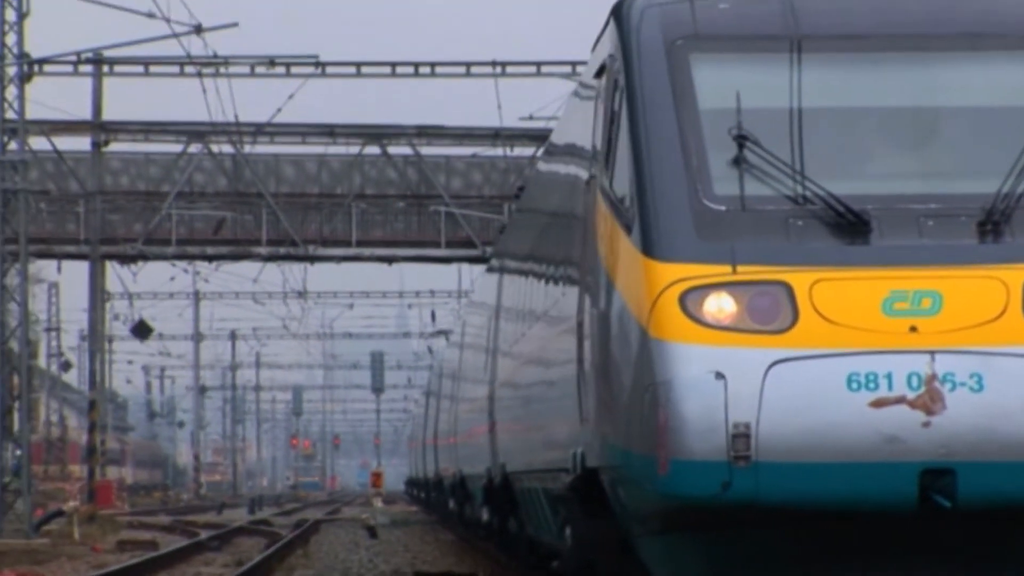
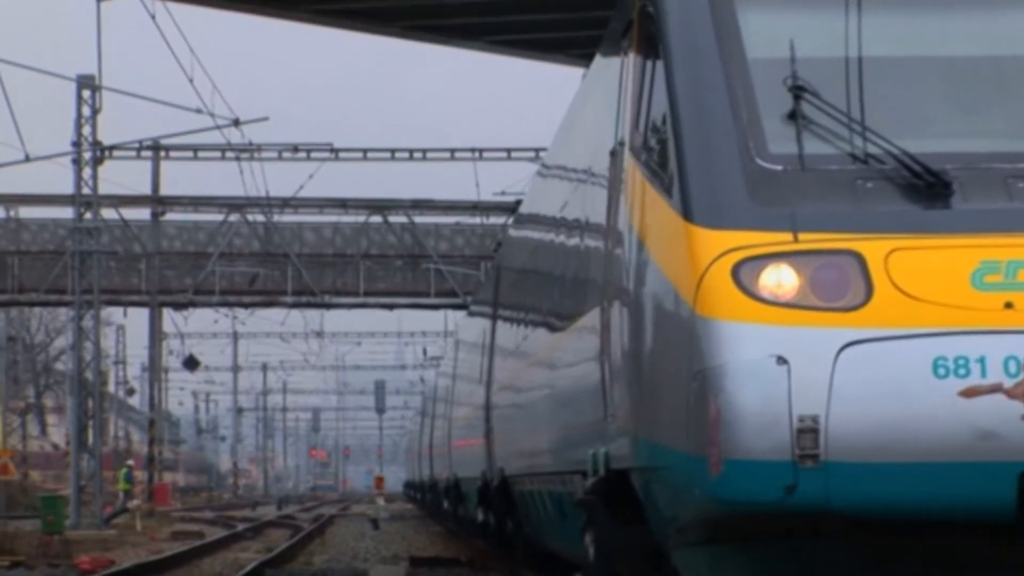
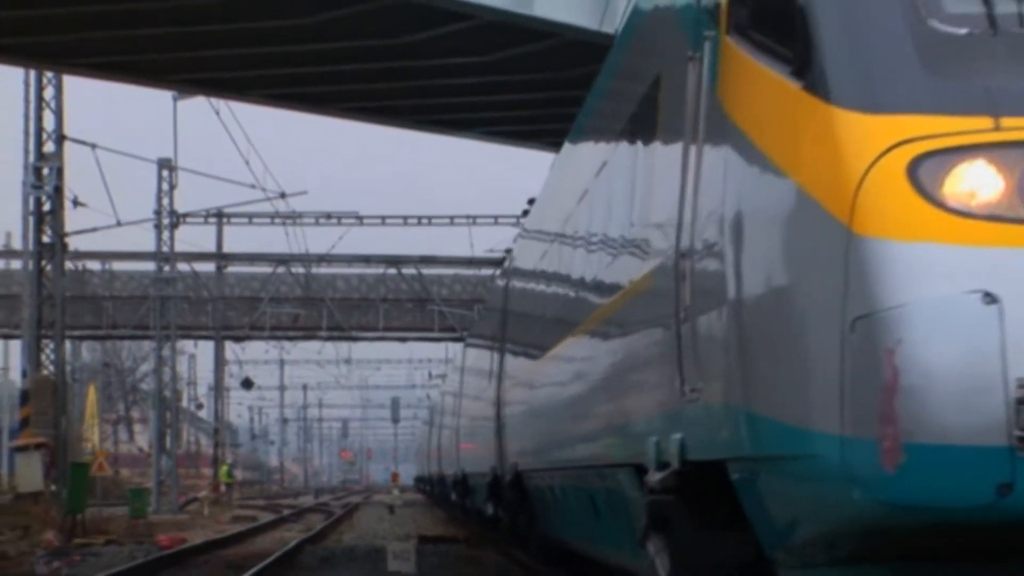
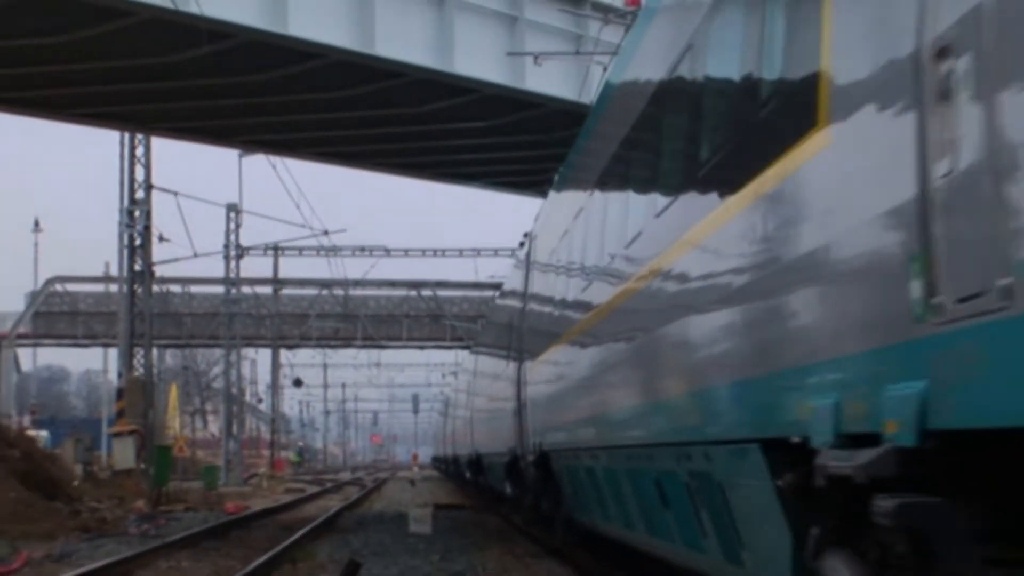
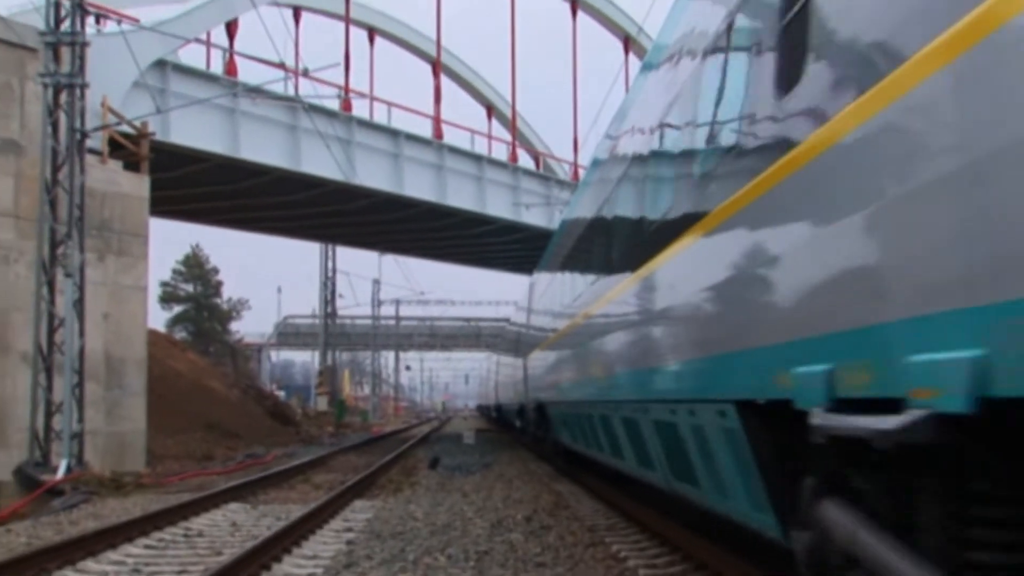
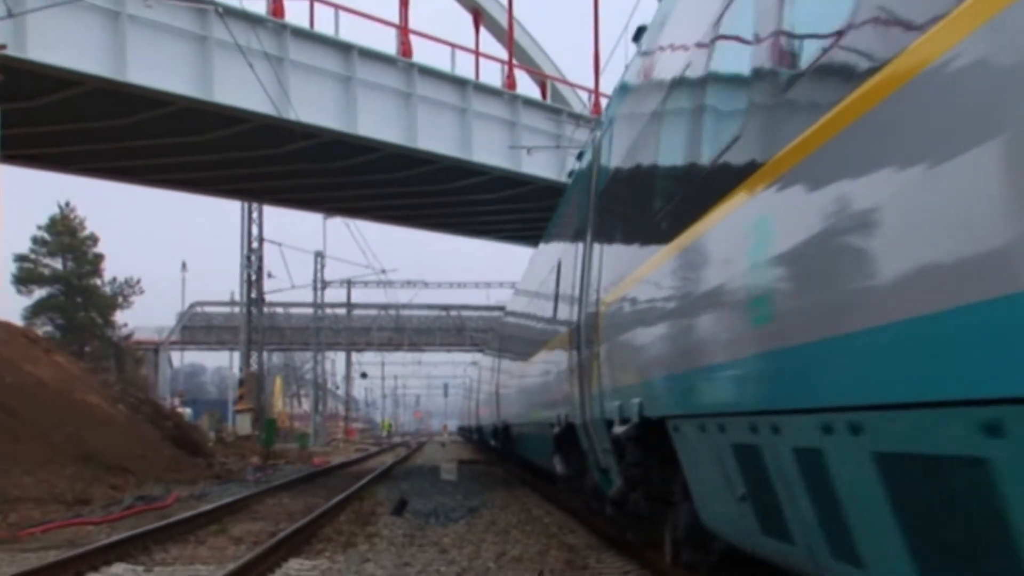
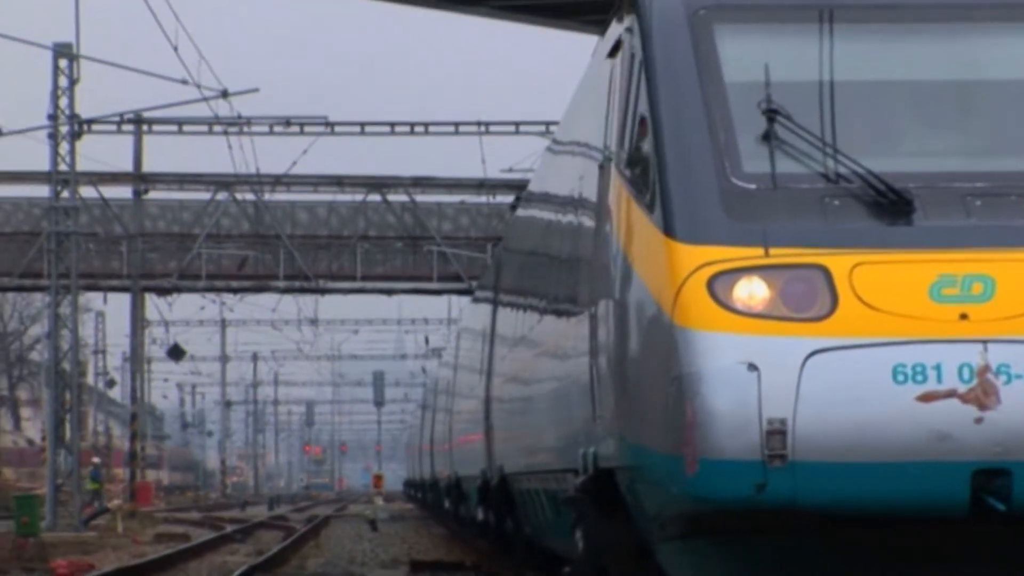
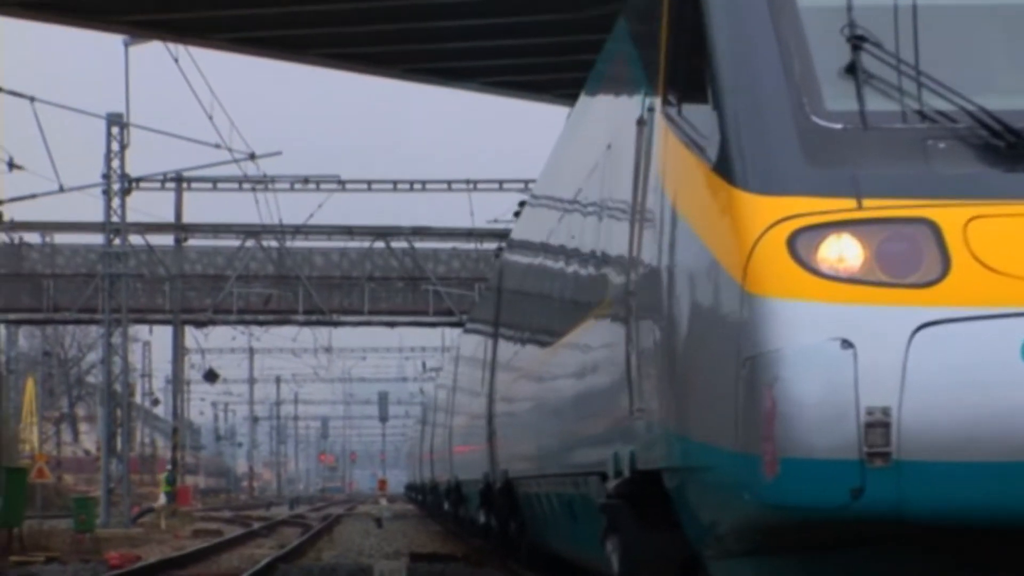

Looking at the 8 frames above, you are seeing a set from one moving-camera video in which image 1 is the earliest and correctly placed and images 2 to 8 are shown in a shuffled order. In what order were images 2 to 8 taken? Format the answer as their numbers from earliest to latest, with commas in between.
7, 2, 8, 3, 4, 6, 5
